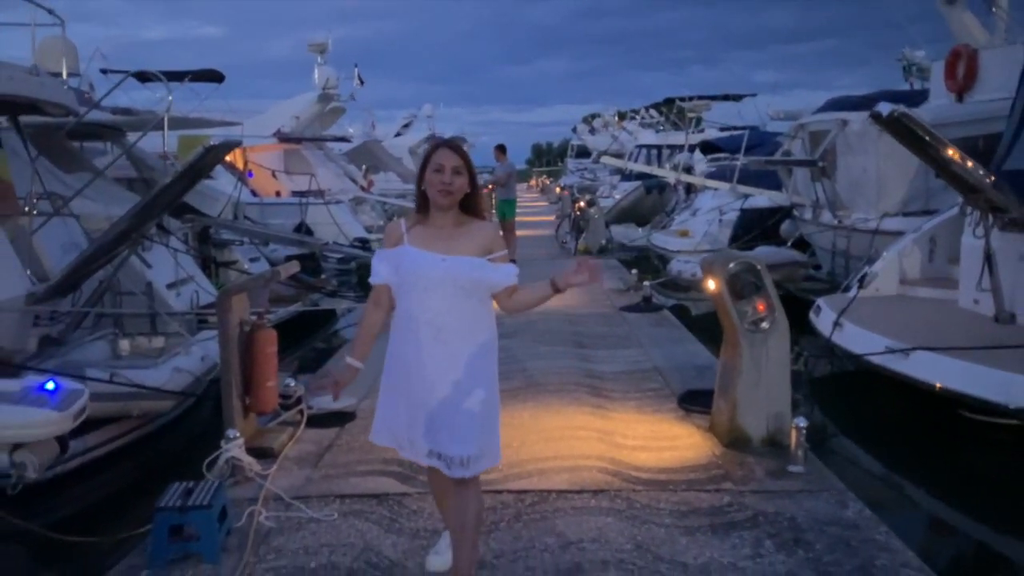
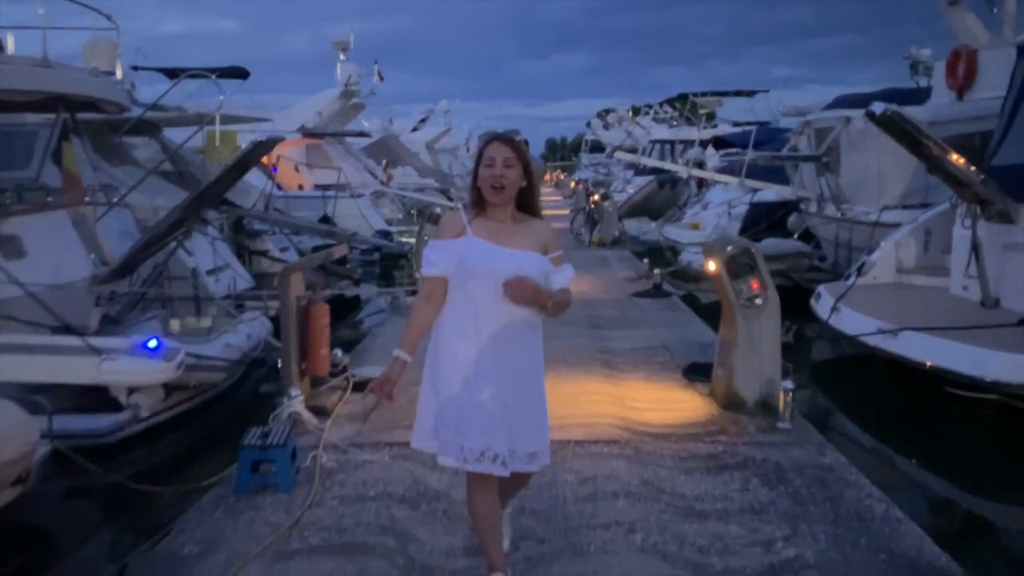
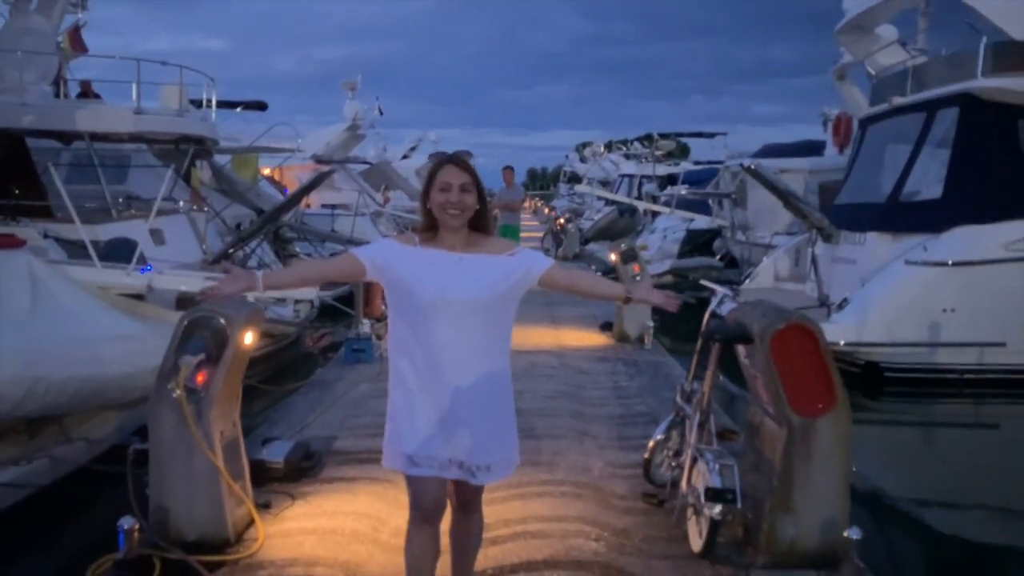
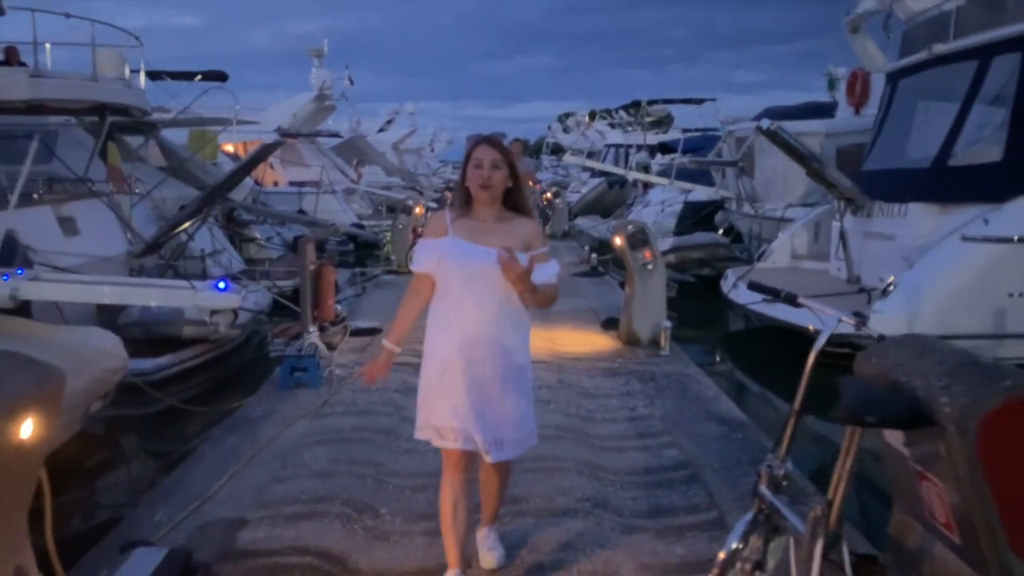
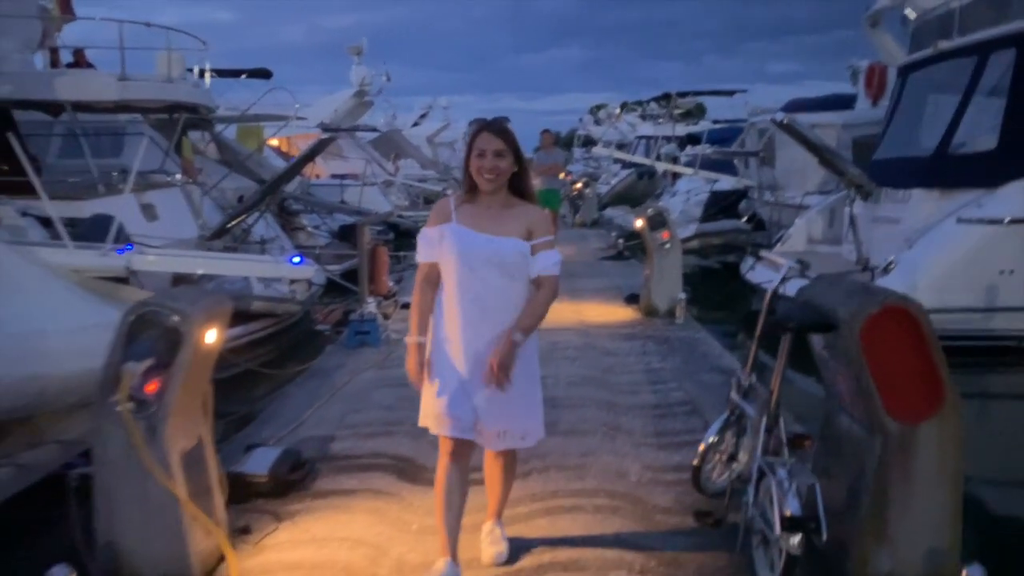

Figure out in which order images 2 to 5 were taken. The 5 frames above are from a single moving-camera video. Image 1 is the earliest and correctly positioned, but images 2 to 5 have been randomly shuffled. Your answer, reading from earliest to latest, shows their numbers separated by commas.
2, 4, 5, 3
